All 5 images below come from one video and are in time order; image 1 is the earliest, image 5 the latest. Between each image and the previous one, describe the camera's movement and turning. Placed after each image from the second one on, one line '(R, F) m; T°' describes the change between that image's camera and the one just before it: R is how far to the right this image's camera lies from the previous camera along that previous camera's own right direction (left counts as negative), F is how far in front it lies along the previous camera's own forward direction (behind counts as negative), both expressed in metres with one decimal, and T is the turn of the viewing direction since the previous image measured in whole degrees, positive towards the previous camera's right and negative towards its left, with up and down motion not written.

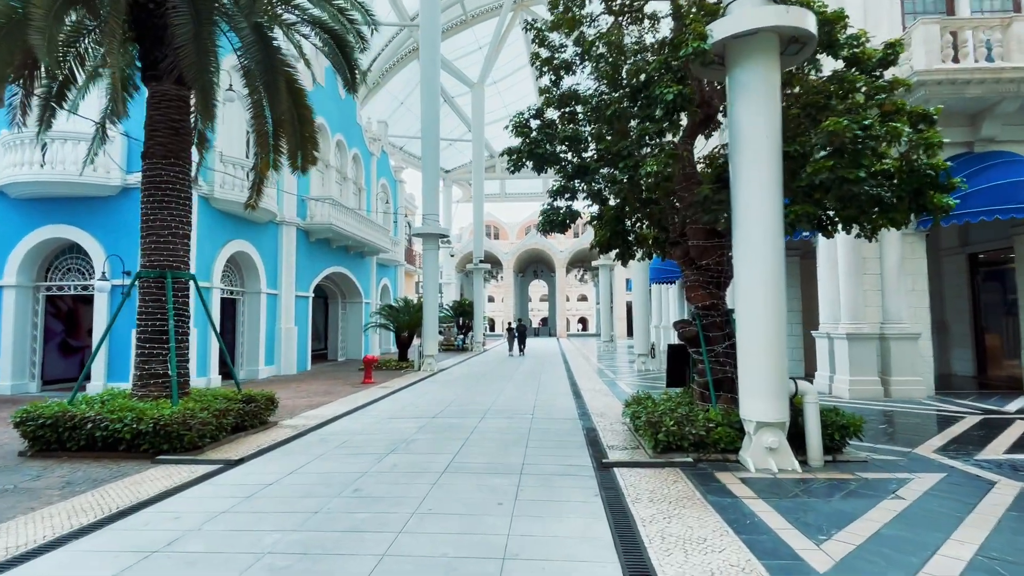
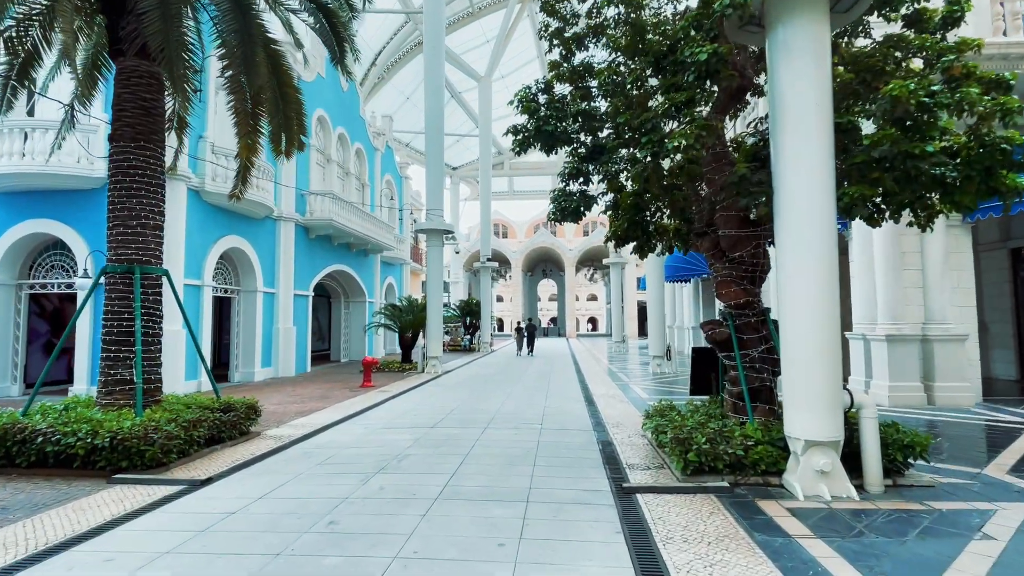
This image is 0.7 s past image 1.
(0.0, +0.8) m; -1°
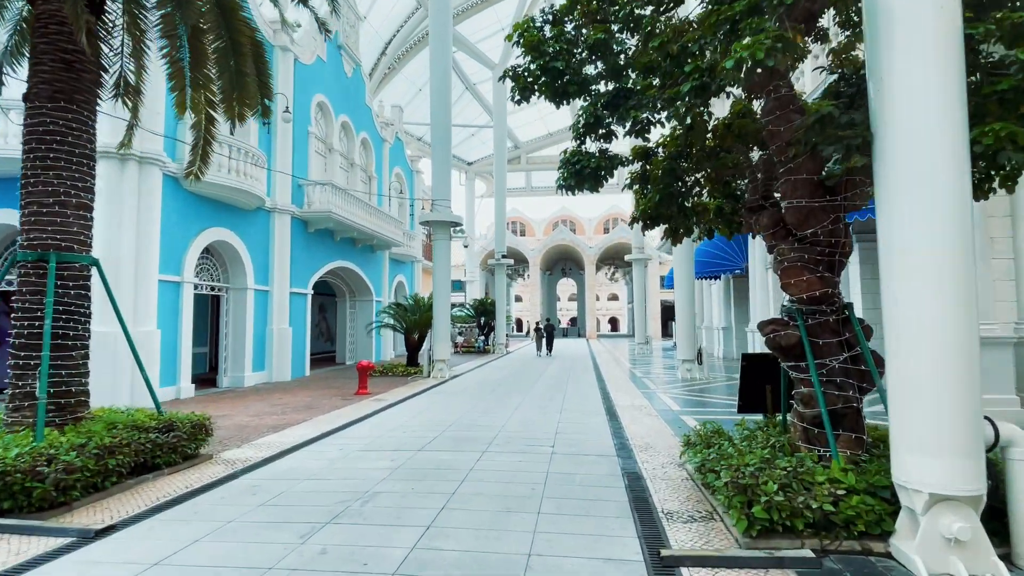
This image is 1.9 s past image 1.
(+0.2, +1.4) m; -2°
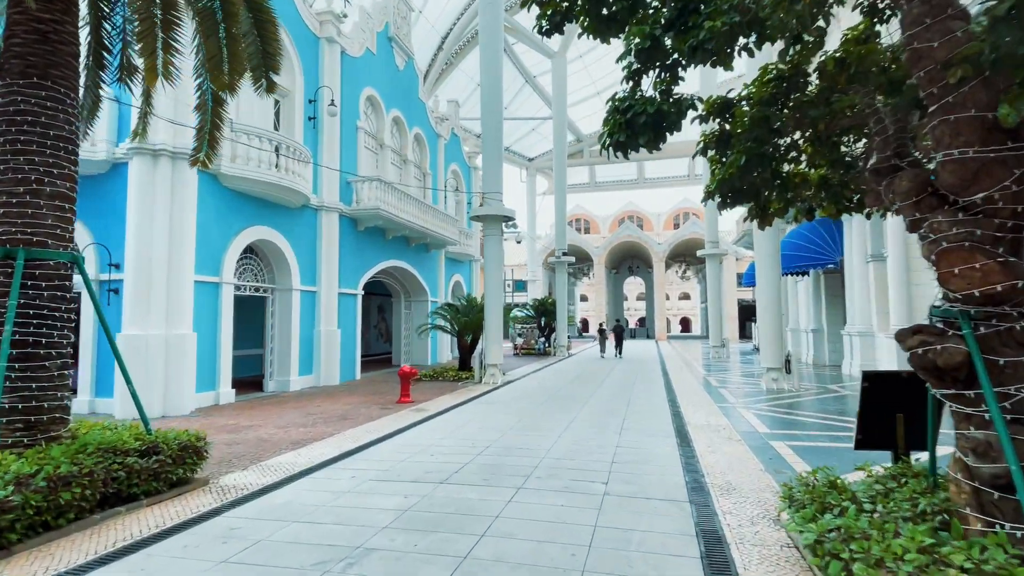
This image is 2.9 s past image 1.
(+0.2, +1.2) m; -7°
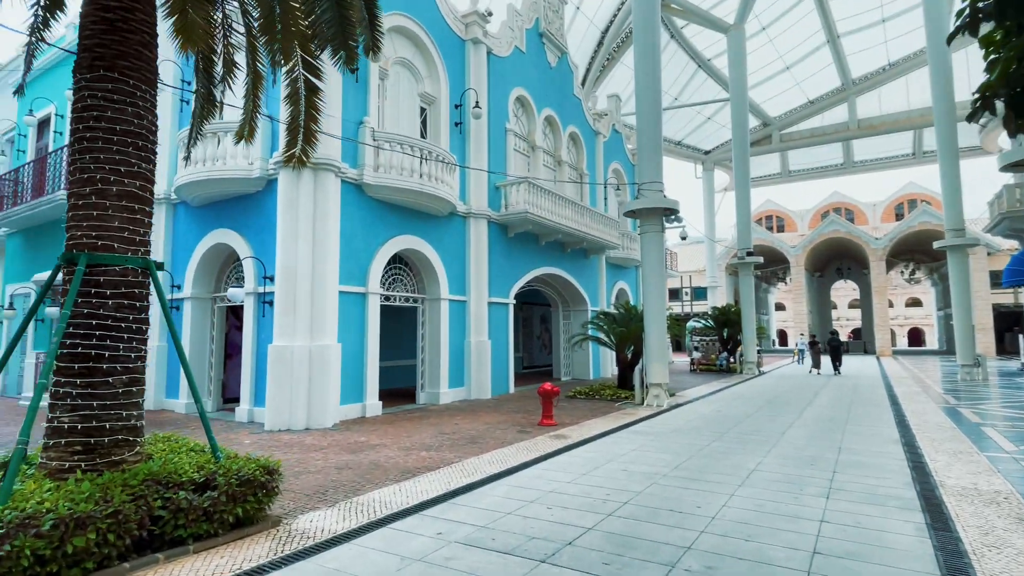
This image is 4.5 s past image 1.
(+0.4, +1.7) m; -18°
